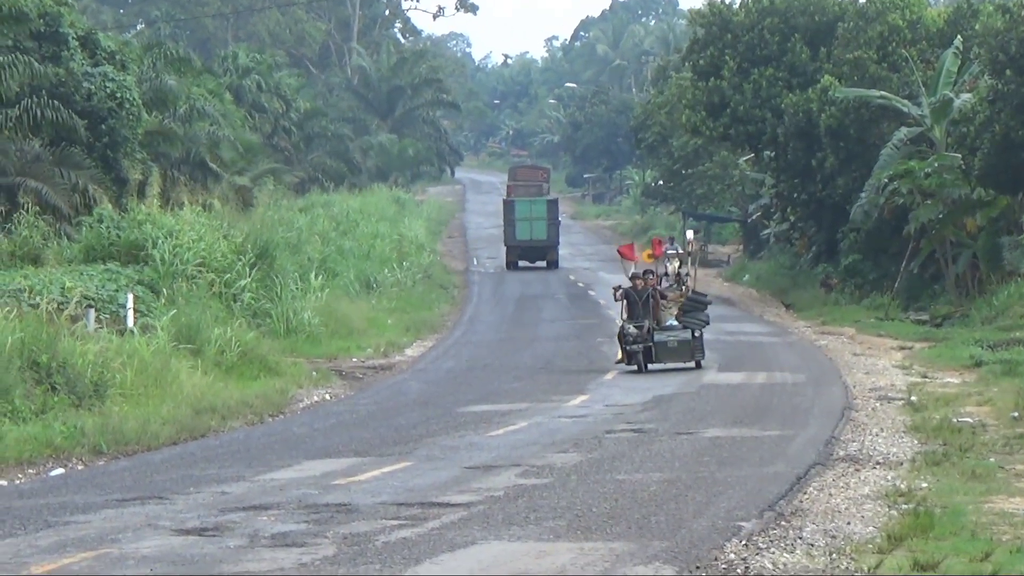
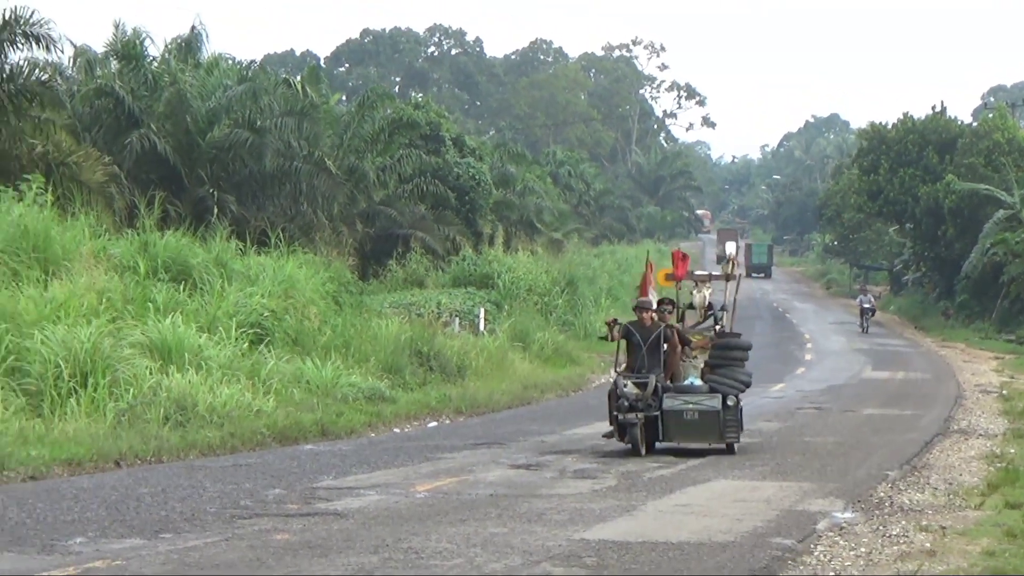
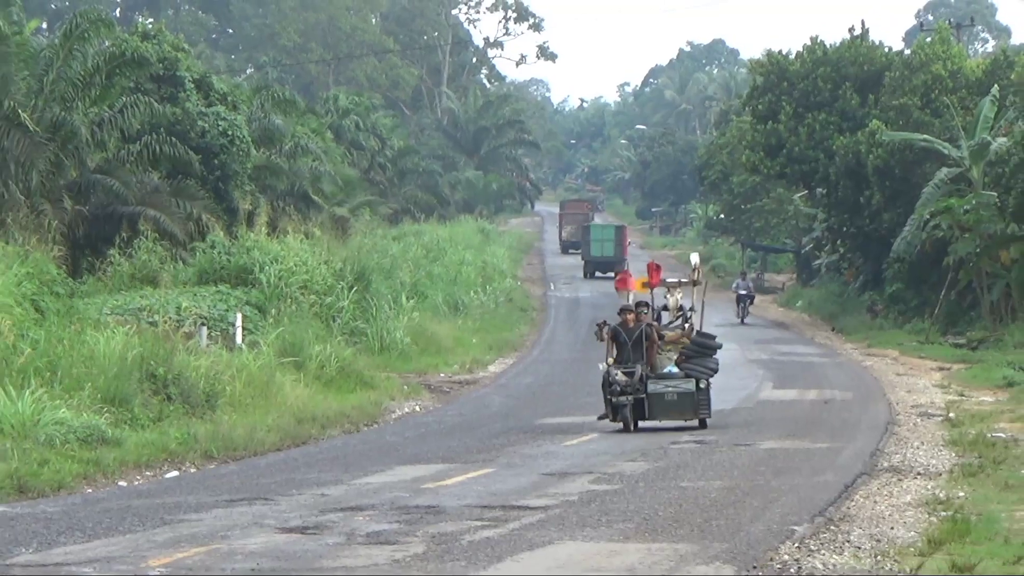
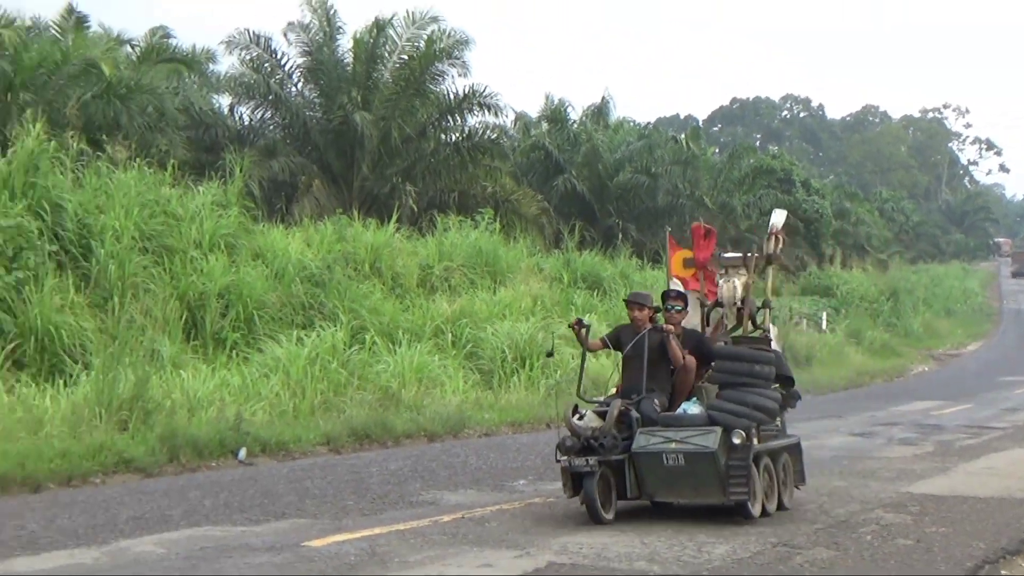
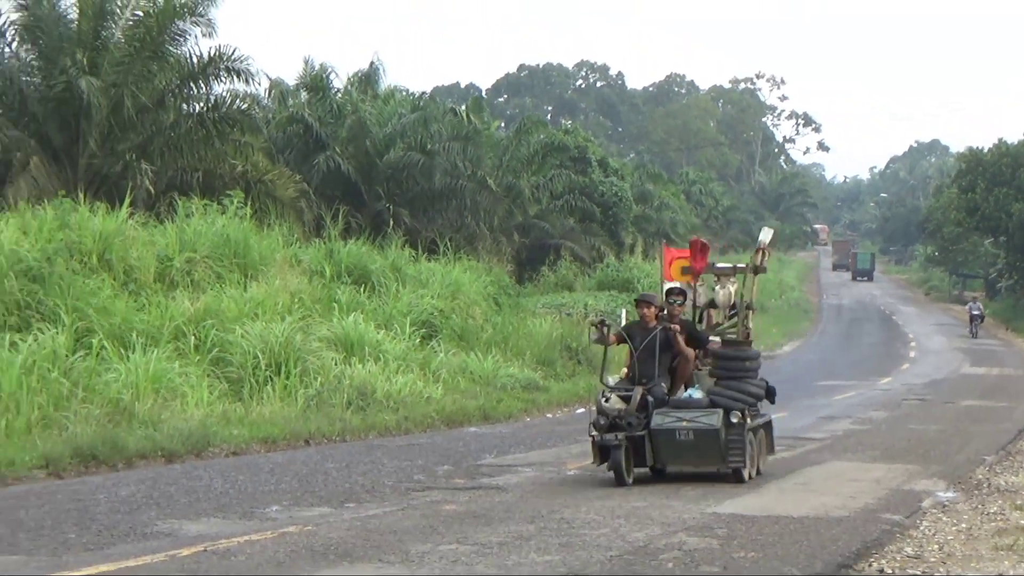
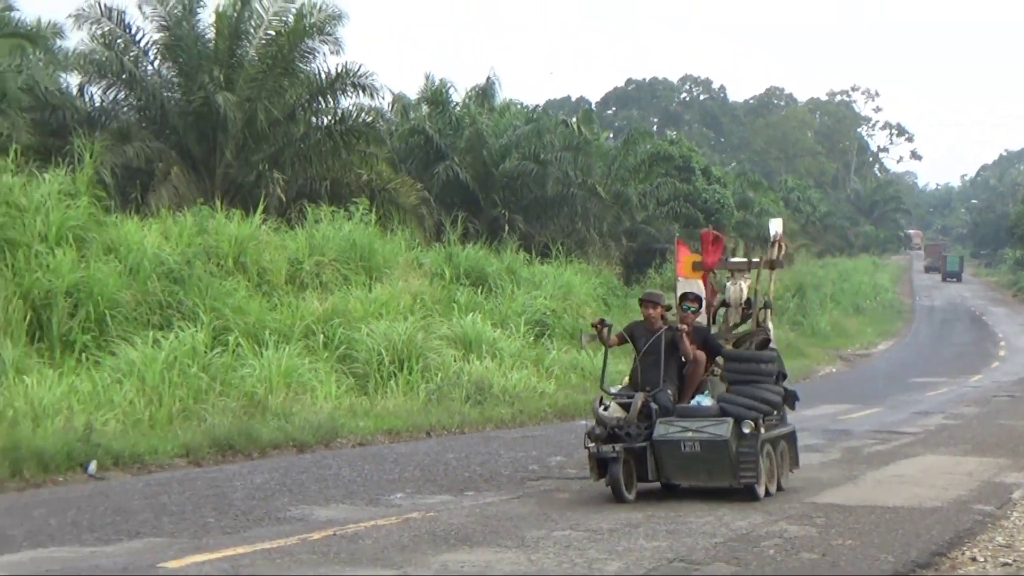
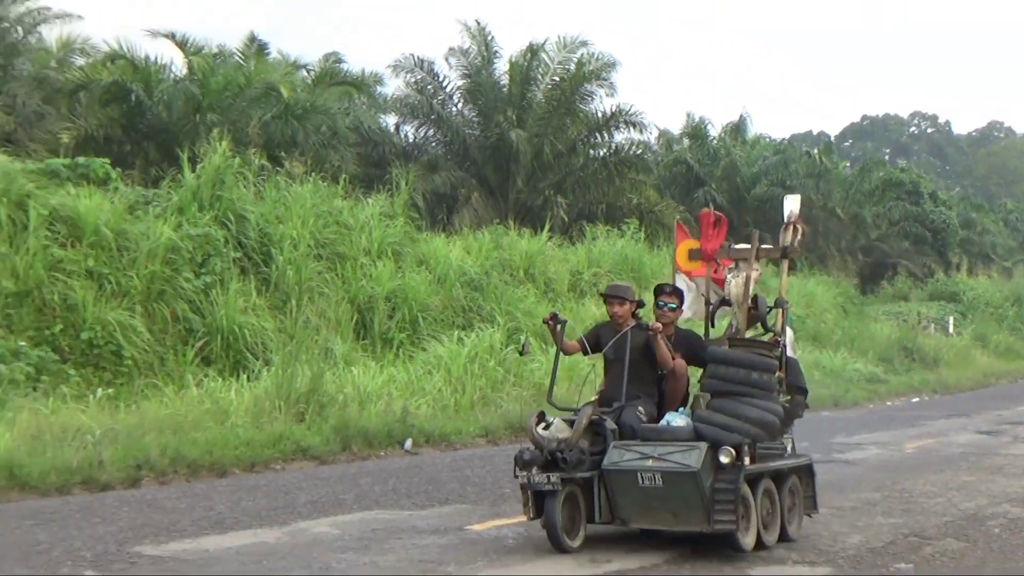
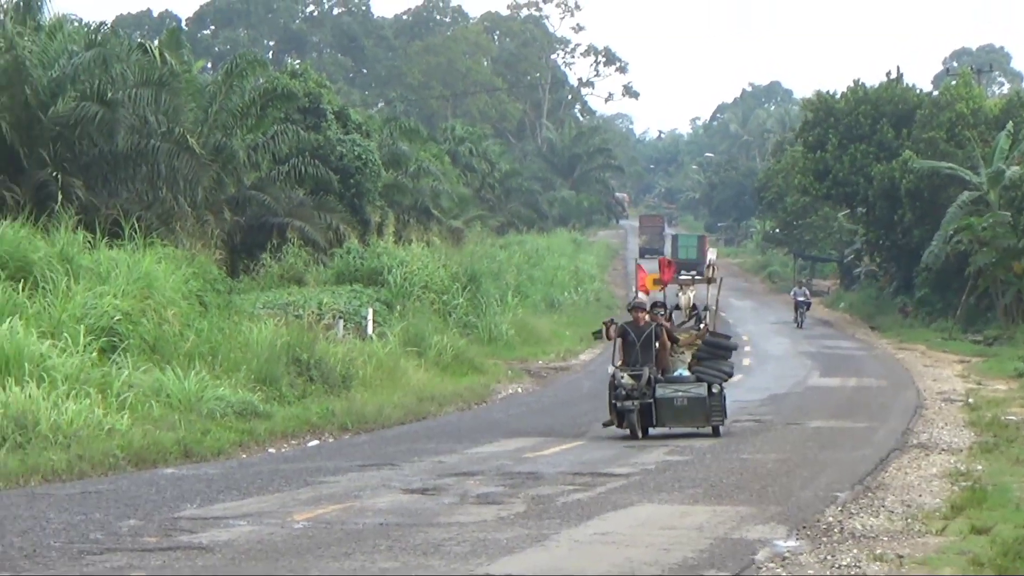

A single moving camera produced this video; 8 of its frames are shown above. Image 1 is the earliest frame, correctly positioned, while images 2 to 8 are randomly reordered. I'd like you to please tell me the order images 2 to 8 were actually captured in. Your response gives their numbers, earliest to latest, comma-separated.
3, 8, 2, 5, 6, 4, 7
